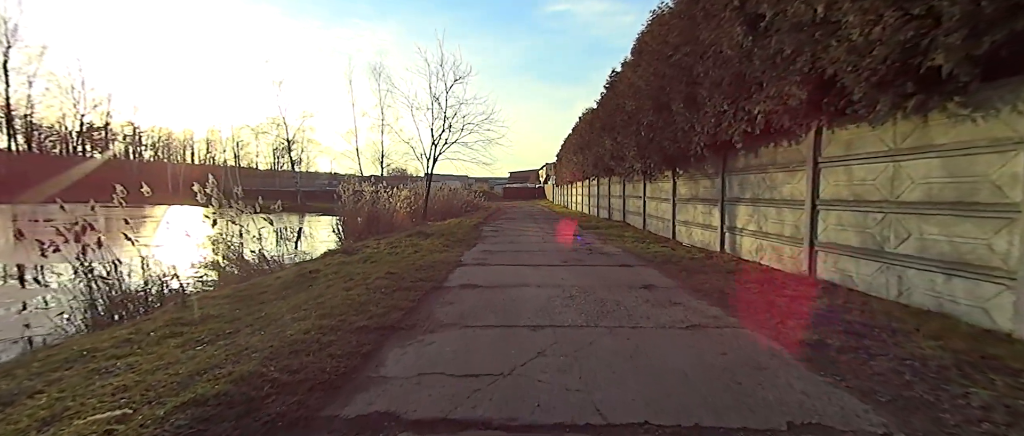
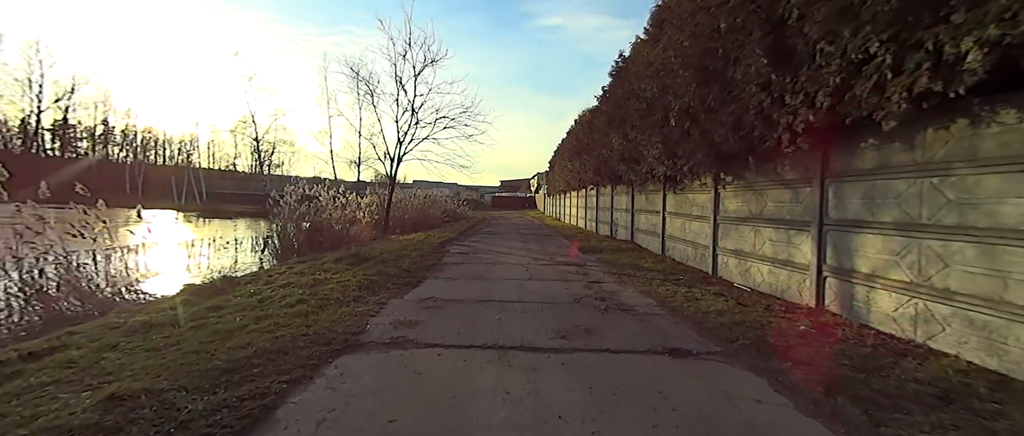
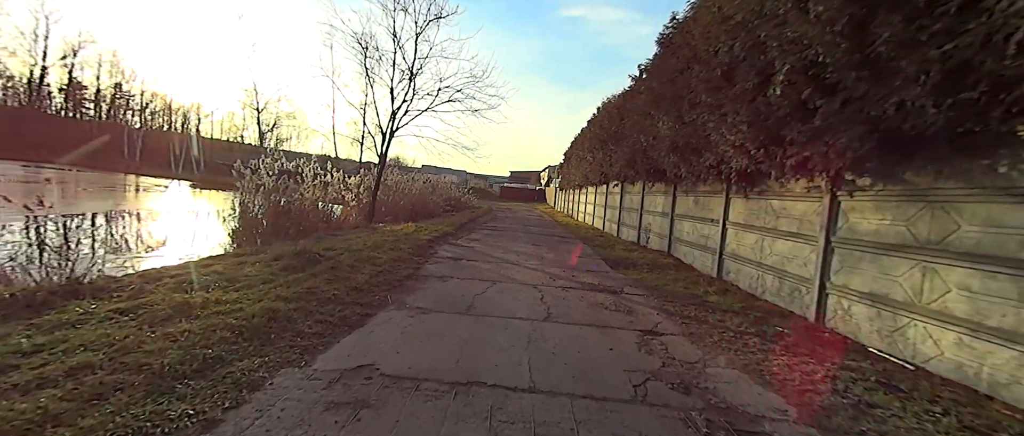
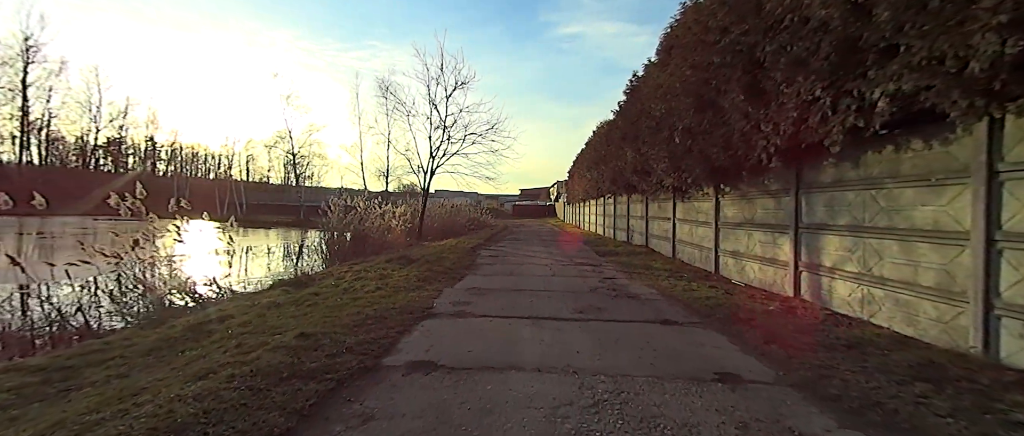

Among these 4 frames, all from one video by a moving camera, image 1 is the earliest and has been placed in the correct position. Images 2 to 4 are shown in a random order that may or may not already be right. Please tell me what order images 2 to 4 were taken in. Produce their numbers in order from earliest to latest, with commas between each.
4, 2, 3
